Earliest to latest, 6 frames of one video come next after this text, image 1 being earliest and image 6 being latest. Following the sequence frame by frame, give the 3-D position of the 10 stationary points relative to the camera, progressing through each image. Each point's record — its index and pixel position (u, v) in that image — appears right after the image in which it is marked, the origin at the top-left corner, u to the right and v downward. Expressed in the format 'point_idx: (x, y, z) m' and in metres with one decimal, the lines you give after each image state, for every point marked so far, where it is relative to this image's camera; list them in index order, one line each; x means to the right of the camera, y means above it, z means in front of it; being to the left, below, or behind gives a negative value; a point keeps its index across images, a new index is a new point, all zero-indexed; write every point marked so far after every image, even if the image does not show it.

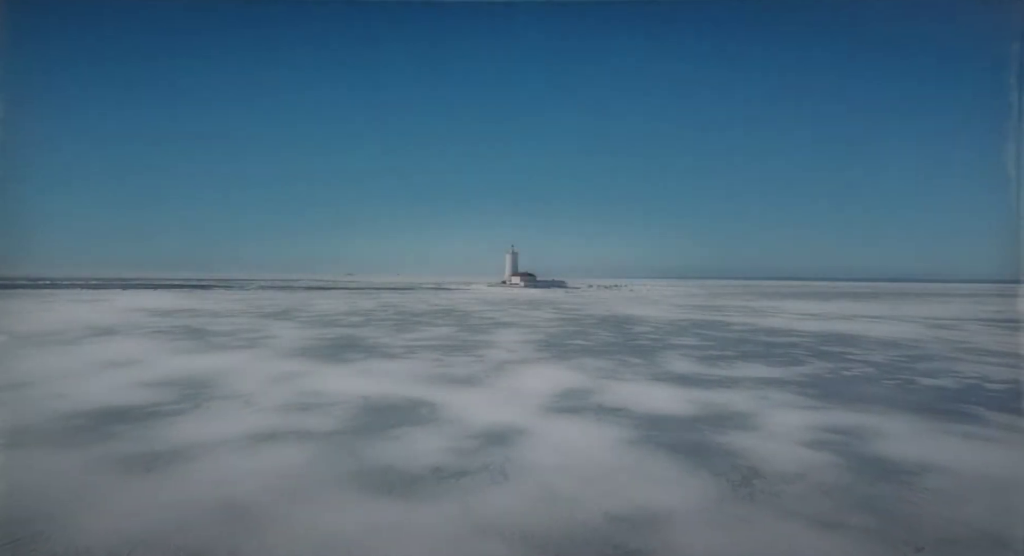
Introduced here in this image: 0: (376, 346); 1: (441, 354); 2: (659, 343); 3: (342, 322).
0: (-2.0, -1.0, +9.7) m
1: (-0.9, -1.0, +8.7) m
2: (+2.4, -1.1, +10.6) m
3: (-3.8, -1.0, +14.6) m
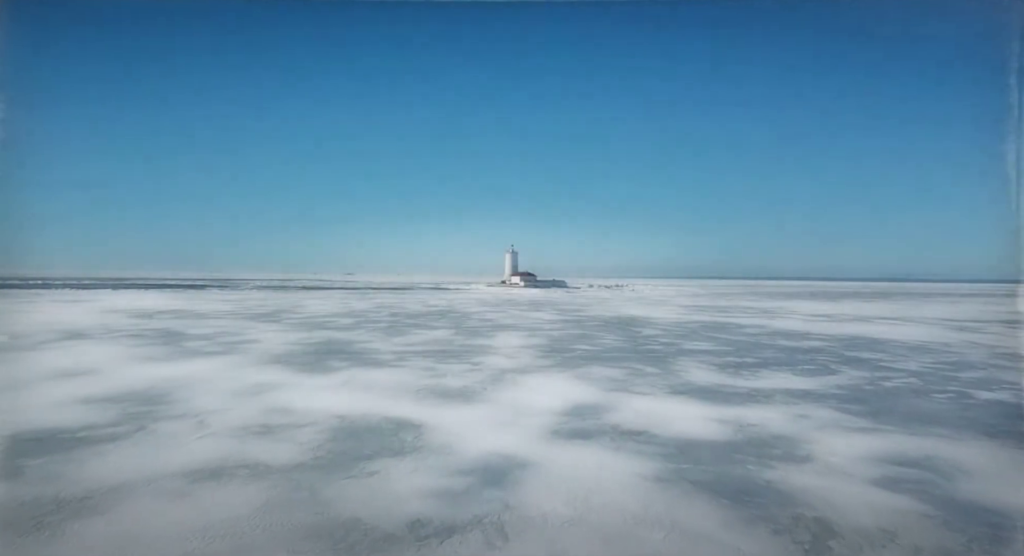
0: (-2.0, -1.0, +8.9) m
1: (-0.9, -1.0, +7.9) m
2: (+2.4, -1.1, +9.8) m
3: (-3.8, -1.0, +13.8) m
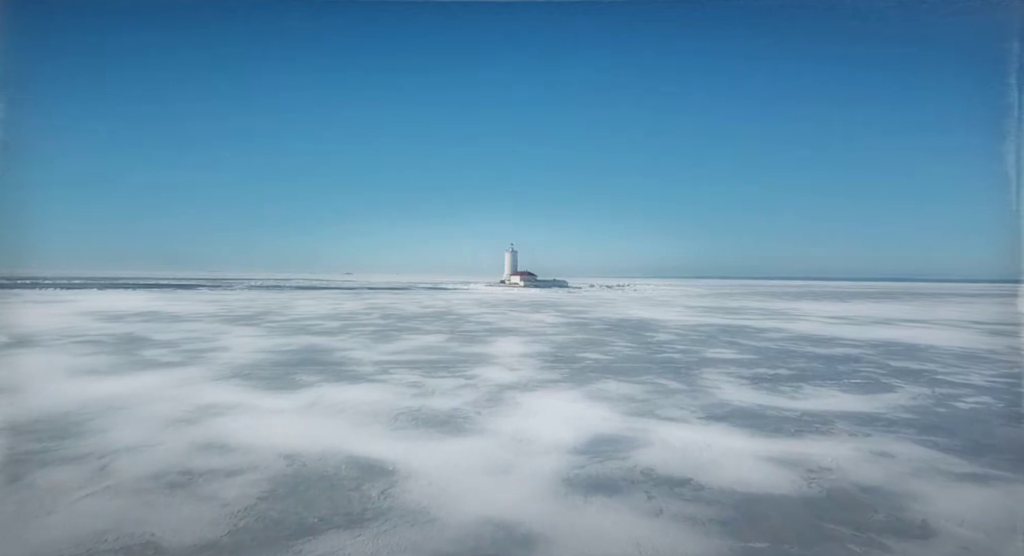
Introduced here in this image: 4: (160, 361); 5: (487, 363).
0: (-2.0, -1.0, +7.8) m
1: (-0.9, -1.0, +6.8) m
2: (+2.4, -1.1, +8.7) m
3: (-3.8, -1.0, +12.7) m
4: (-4.1, -1.0, +7.7) m
5: (-0.3, -1.0, +7.8) m
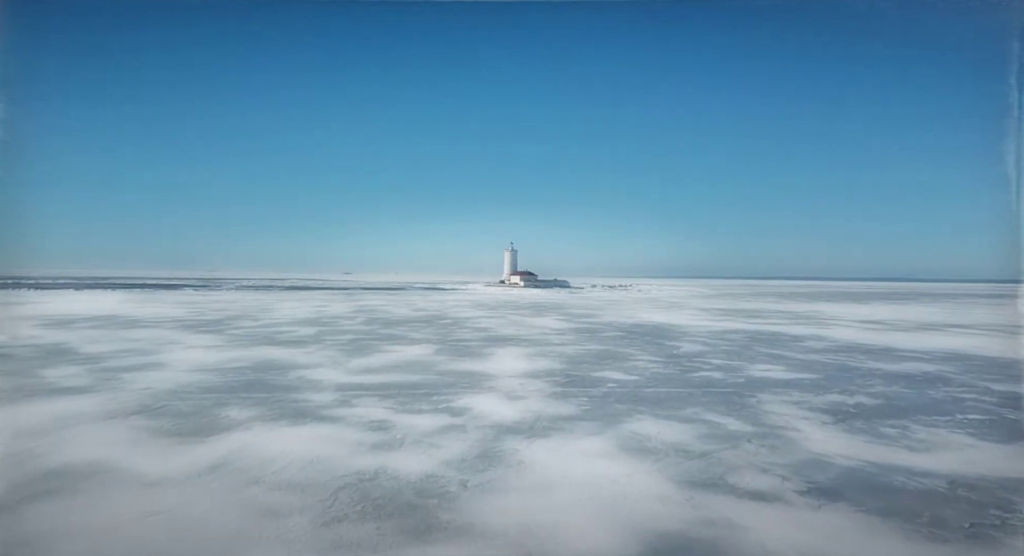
0: (-2.0, -1.0, +6.1) m
1: (-0.9, -1.0, +5.1) m
2: (+2.4, -1.1, +7.0) m
3: (-3.8, -1.0, +11.0) m
4: (-4.1, -1.0, +6.0) m
5: (-0.3, -1.0, +6.1) m
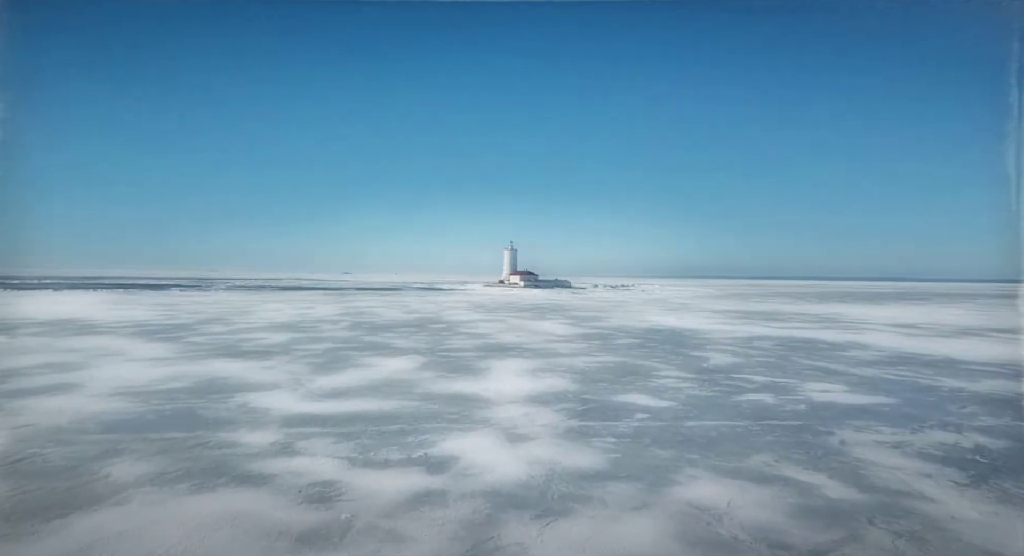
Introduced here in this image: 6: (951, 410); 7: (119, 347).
0: (-2.0, -1.0, +4.6) m
1: (-0.9, -1.0, +3.6) m
2: (+2.4, -1.1, +5.5) m
3: (-3.8, -1.0, +9.6) m
4: (-4.1, -1.0, +4.6) m
5: (-0.3, -1.0, +4.7) m
6: (+3.6, -1.1, +5.4) m
7: (-5.4, -0.9, +9.0) m
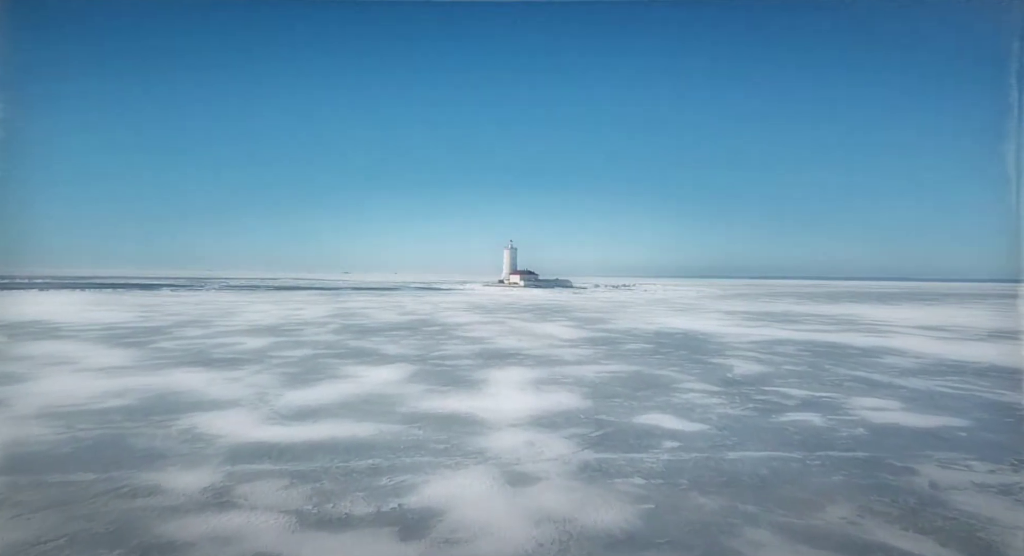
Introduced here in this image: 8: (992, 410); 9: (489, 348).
0: (-2.0, -1.0, +3.7) m
1: (-0.9, -1.0, +2.7) m
2: (+2.4, -1.1, +4.6) m
3: (-3.7, -1.0, +8.7) m
4: (-4.1, -1.0, +3.7) m
5: (-0.3, -1.0, +3.7) m
6: (+3.6, -1.1, +4.5) m
7: (-5.4, -0.9, +8.1) m
8: (+3.9, -1.1, +5.4) m
9: (-0.3, -1.0, +9.1) m
